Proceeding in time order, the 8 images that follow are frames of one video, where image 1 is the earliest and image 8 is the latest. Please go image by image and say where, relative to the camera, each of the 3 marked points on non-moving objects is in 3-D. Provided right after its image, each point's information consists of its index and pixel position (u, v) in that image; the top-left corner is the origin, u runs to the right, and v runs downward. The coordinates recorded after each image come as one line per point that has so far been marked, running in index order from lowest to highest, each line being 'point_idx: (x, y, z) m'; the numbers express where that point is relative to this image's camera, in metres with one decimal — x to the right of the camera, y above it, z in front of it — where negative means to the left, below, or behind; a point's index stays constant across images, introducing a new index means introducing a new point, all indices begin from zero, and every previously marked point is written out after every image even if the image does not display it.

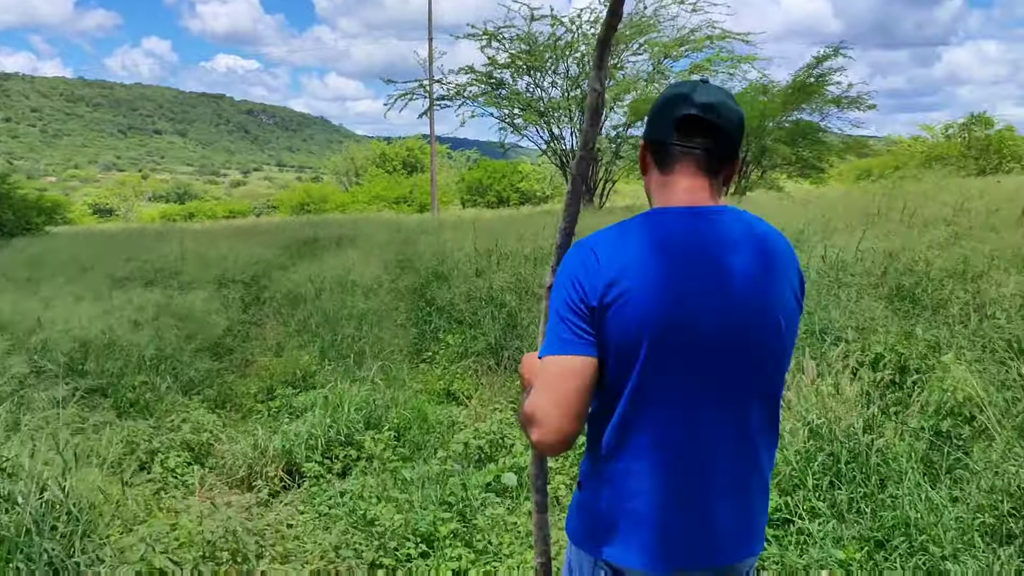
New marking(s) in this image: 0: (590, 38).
0: (+1.4, +4.6, +19.7) m
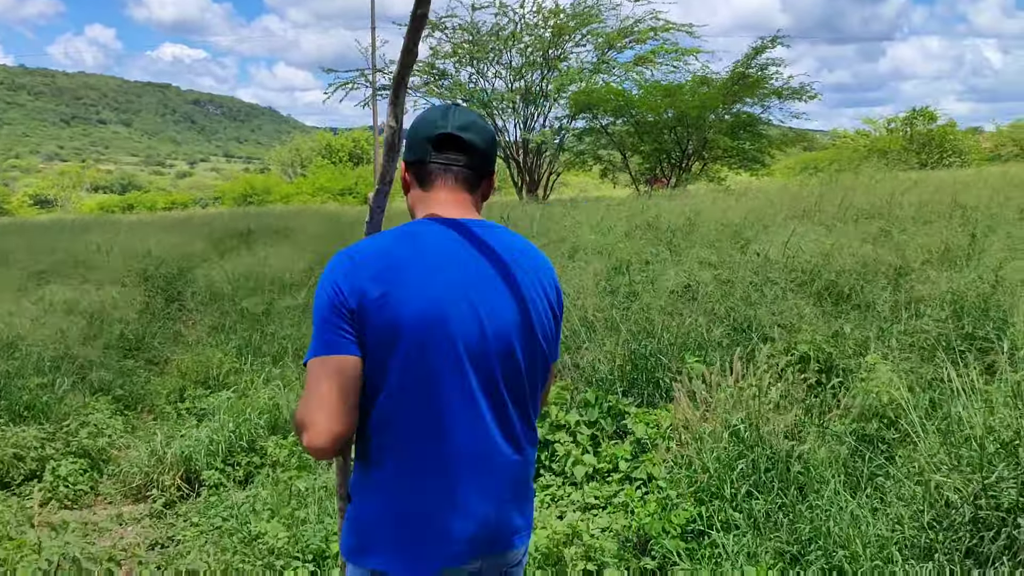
0: (+0.4, +4.7, +19.5) m
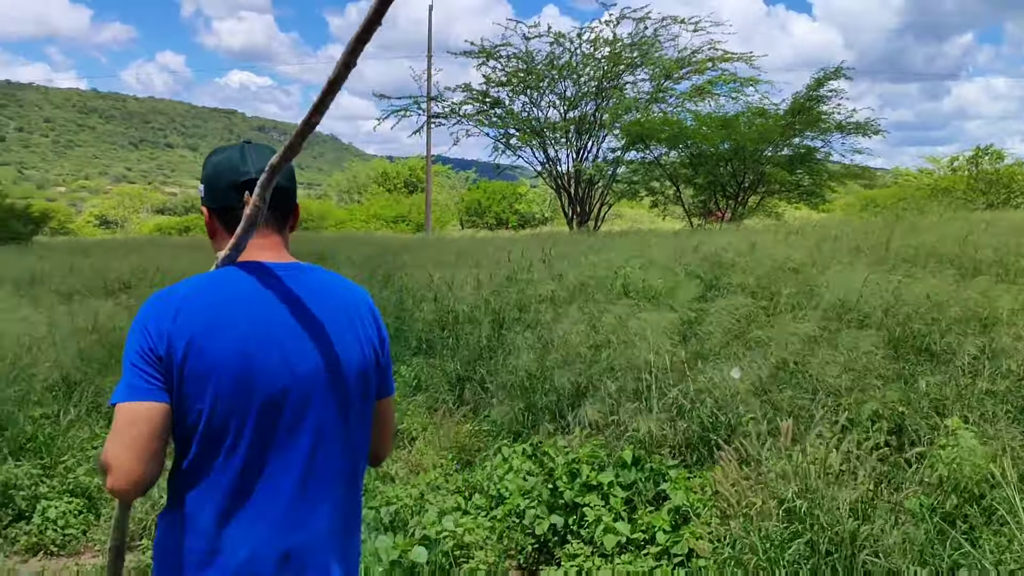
0: (+1.4, +4.1, +19.2) m
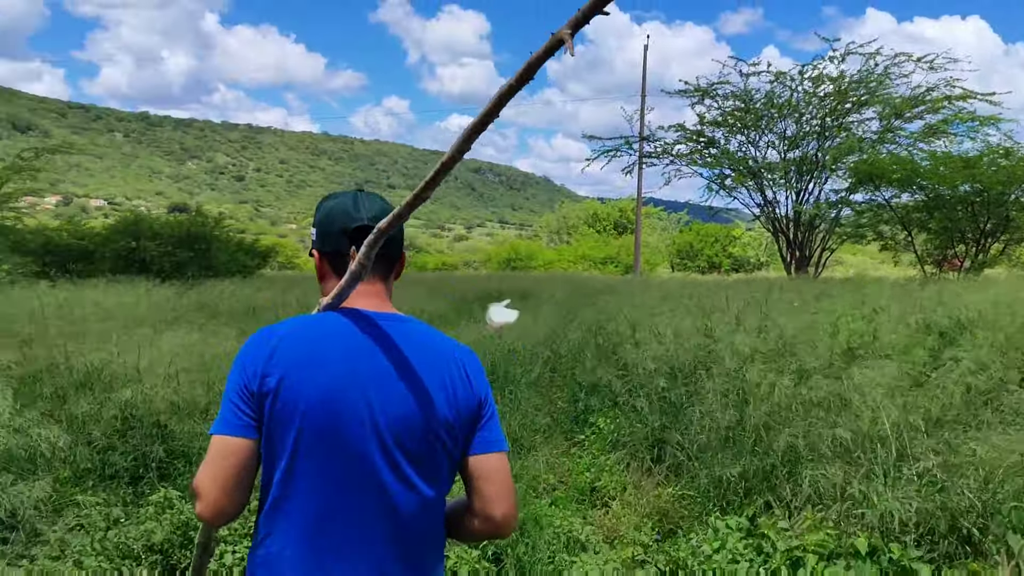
0: (+5.1, +3.2, +18.2) m
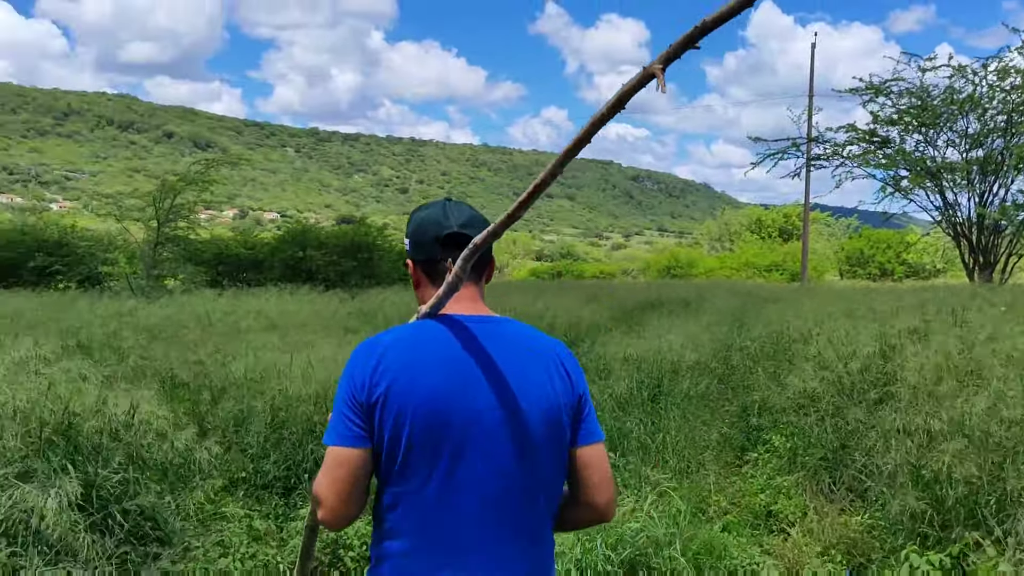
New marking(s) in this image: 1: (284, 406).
0: (+7.6, +3.1, +17.0) m
1: (-1.2, -0.6, +5.7) m
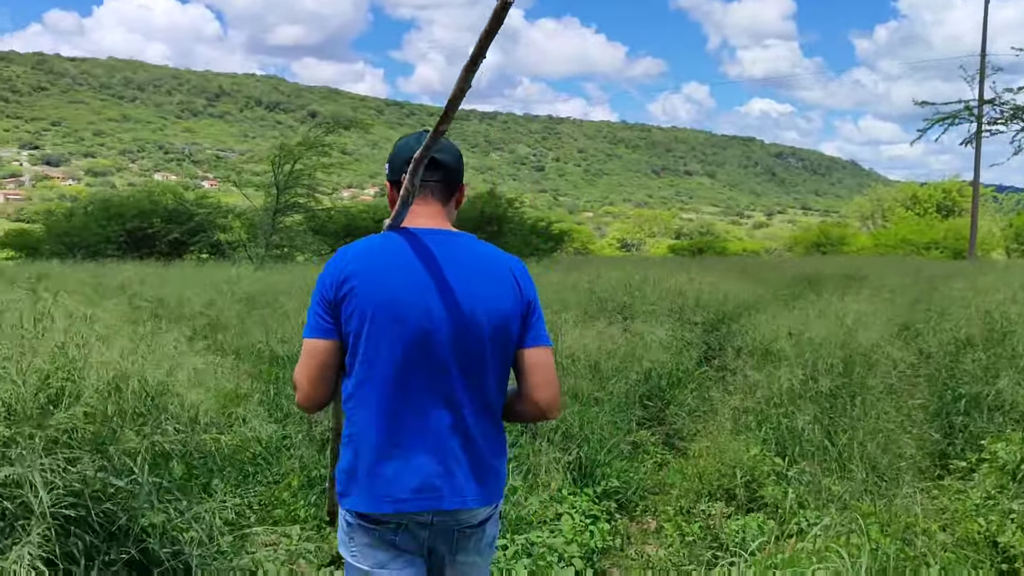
0: (+9.6, +3.4, +14.7) m
1: (-0.6, -0.4, +4.7) m
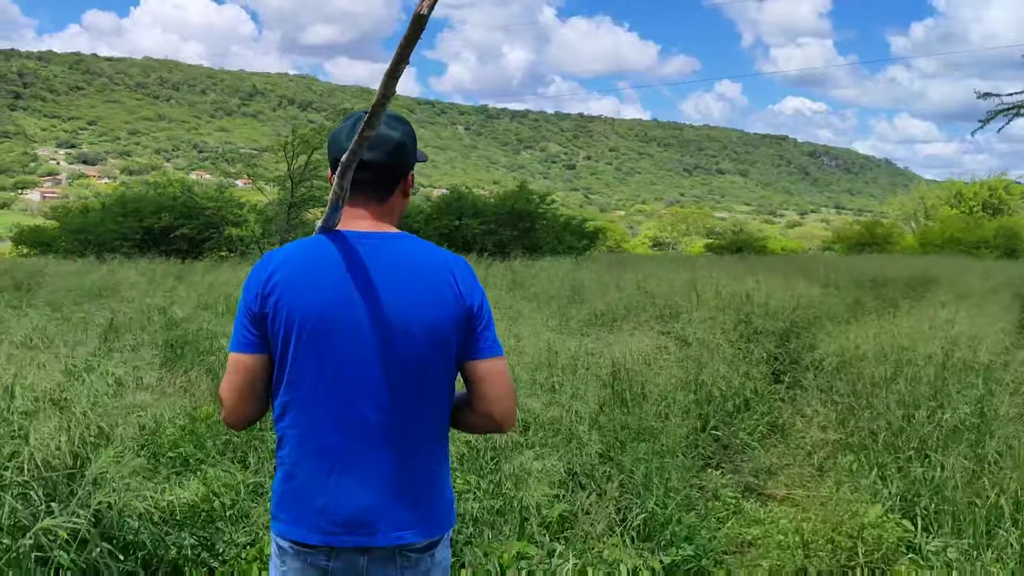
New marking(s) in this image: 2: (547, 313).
0: (+10.1, +3.4, +13.4) m
1: (-0.5, -0.4, +3.7) m
2: (+0.3, -0.2, +8.0) m
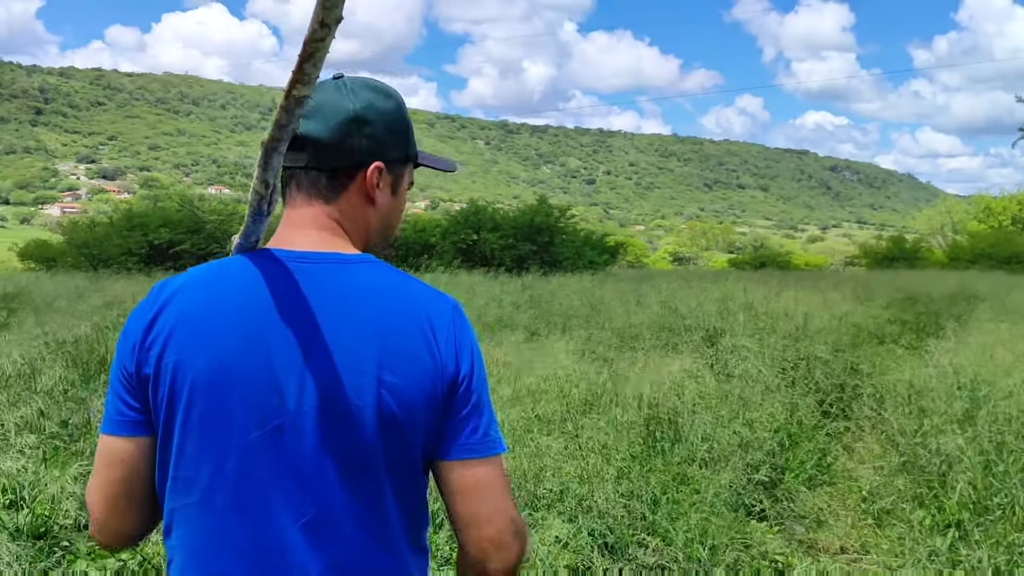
0: (+10.3, +3.2, +12.6) m
1: (-0.4, -0.5, +3.0) m
2: (+0.4, -0.3, +7.4) m
